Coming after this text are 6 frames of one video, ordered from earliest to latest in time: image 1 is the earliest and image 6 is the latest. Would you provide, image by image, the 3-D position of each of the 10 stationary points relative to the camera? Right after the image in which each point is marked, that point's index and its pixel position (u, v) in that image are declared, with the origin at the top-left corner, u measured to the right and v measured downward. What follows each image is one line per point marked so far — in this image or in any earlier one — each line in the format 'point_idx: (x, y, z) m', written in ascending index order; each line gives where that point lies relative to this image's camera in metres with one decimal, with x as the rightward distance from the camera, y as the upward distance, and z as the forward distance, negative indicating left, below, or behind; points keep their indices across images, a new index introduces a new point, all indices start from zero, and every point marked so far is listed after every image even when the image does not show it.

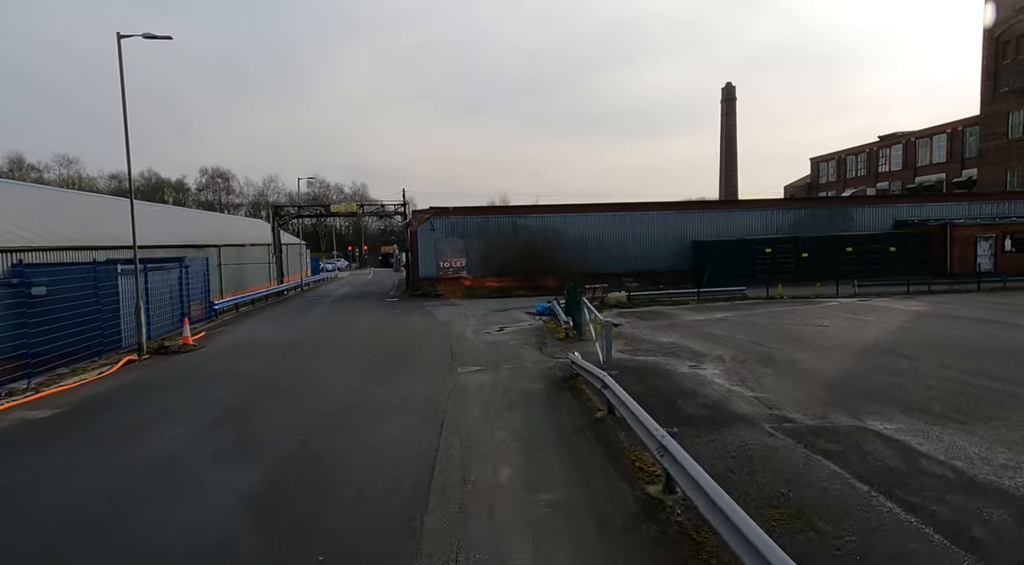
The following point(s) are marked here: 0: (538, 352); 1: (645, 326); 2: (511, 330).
0: (+0.5, -1.5, +13.4) m
1: (+3.7, -1.2, +17.7) m
2: (0.0, -1.4, +18.0) m
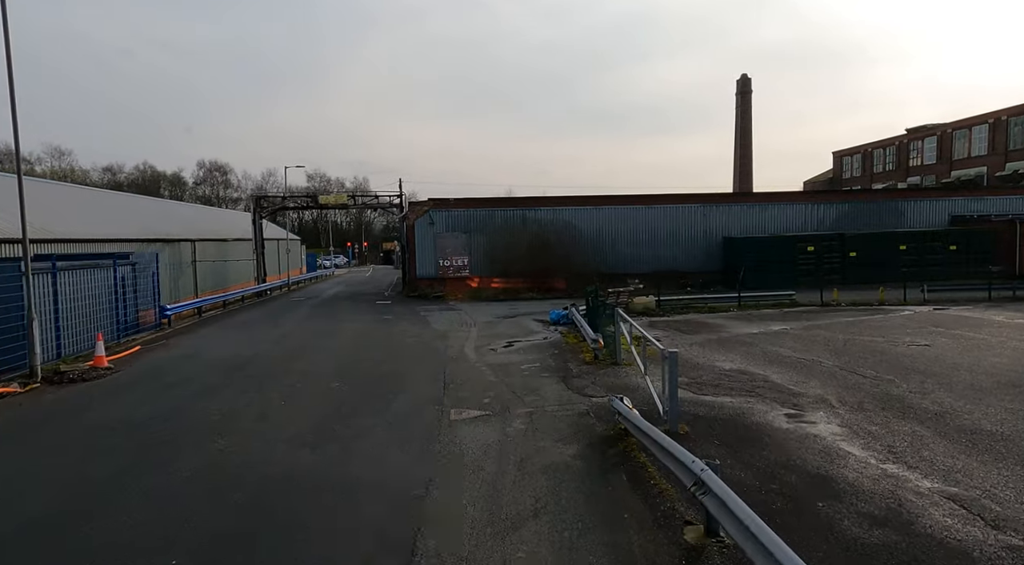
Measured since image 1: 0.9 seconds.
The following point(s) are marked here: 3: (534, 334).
0: (+0.8, -1.6, +9.9) m
1: (+4.0, -1.3, +14.1) m
2: (+0.2, -1.5, +14.4) m
3: (+0.6, -1.4, +16.5) m
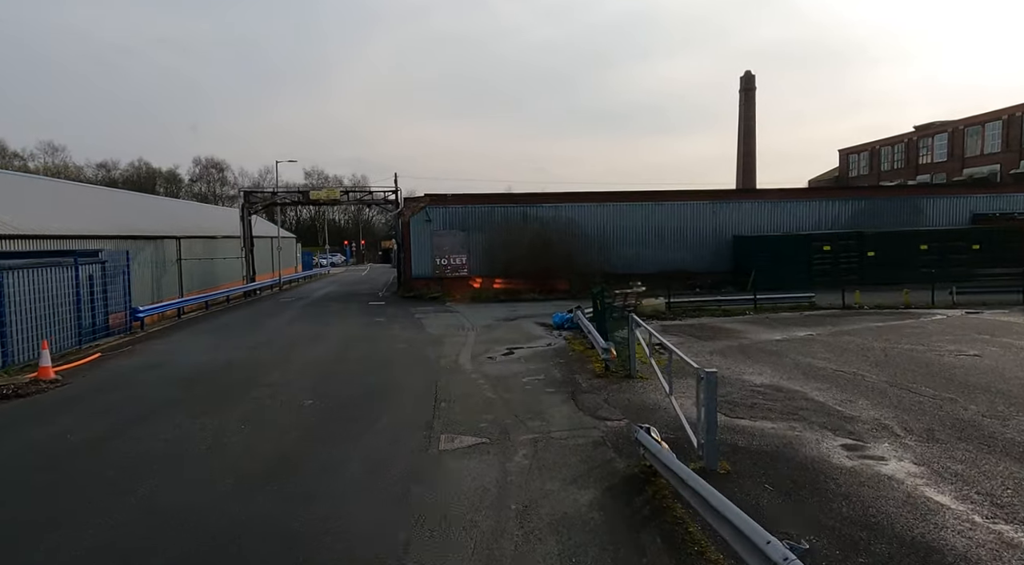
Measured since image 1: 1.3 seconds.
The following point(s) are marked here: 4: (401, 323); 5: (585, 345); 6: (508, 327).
0: (+0.8, -1.7, +8.5) m
1: (+4.0, -1.4, +12.8) m
2: (+0.2, -1.5, +13.1) m
3: (+0.6, -1.4, +15.1) m
4: (-3.3, -1.2, +18.6) m
5: (+1.6, -1.4, +13.7) m
6: (-0.1, -1.3, +17.7) m
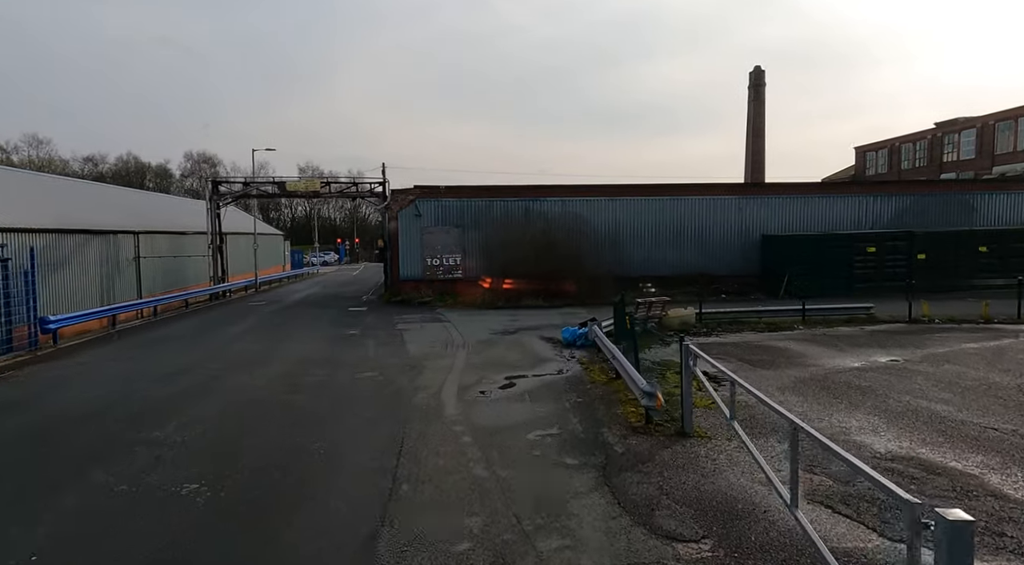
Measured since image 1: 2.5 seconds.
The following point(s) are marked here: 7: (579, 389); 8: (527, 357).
0: (+0.8, -1.8, +5.3) m
1: (+4.0, -1.5, +9.6) m
2: (+0.2, -1.6, +9.9) m
3: (+0.6, -1.5, +11.9) m
4: (-3.3, -1.3, +15.4) m
5: (+1.6, -1.5, +10.5) m
6: (-0.1, -1.4, +14.5) m
7: (+1.0, -1.6, +9.6) m
8: (+0.3, -1.5, +12.6) m
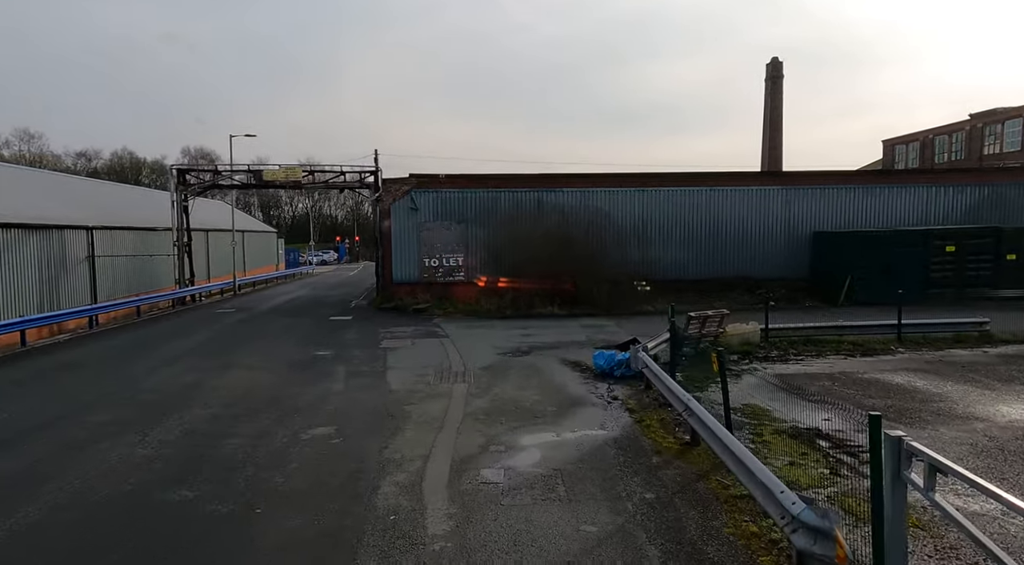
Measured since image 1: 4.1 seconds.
0: (+1.0, -2.0, +1.8) m
1: (+4.2, -1.7, +6.0) m
2: (+0.5, -1.8, +6.3) m
3: (+0.9, -1.7, +8.4) m
4: (-3.0, -1.5, +11.9) m
5: (+1.8, -1.7, +7.0) m
6: (+0.2, -1.6, +11.0) m
7: (+1.3, -1.8, +6.1) m
8: (+0.6, -1.7, +9.1) m
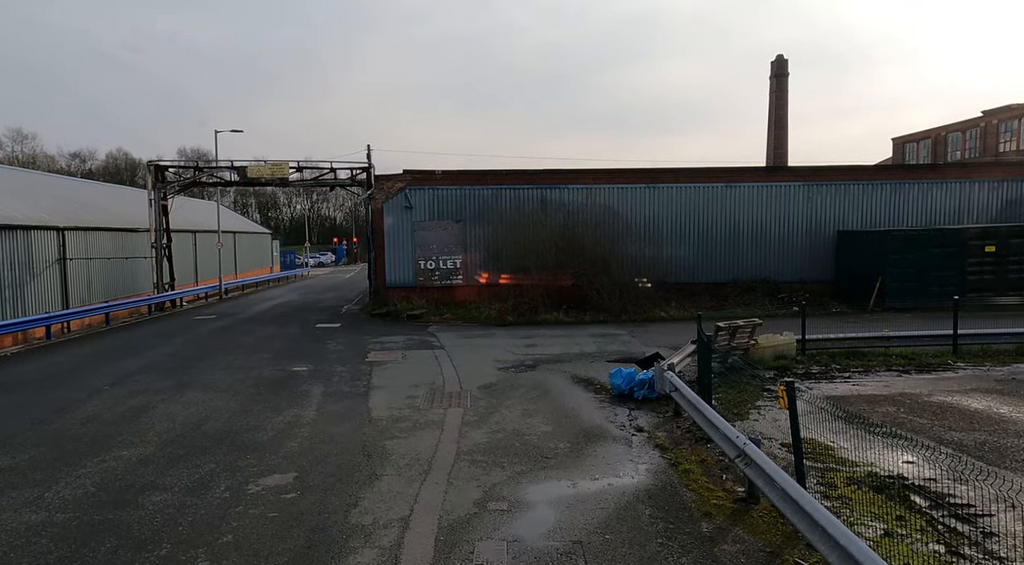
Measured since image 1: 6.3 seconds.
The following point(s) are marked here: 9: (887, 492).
0: (+1.0, -2.1, +0.3) m
1: (+4.3, -1.8, +4.5) m
2: (+0.5, -1.9, +4.8) m
3: (+0.9, -1.8, +6.8) m
4: (-2.9, -1.6, +10.4) m
5: (+1.9, -1.8, +5.4) m
6: (+0.2, -1.6, +9.4) m
7: (+1.3, -1.9, +4.6) m
8: (+0.6, -1.7, +7.5) m
9: (+3.2, -1.8, +5.4) m
